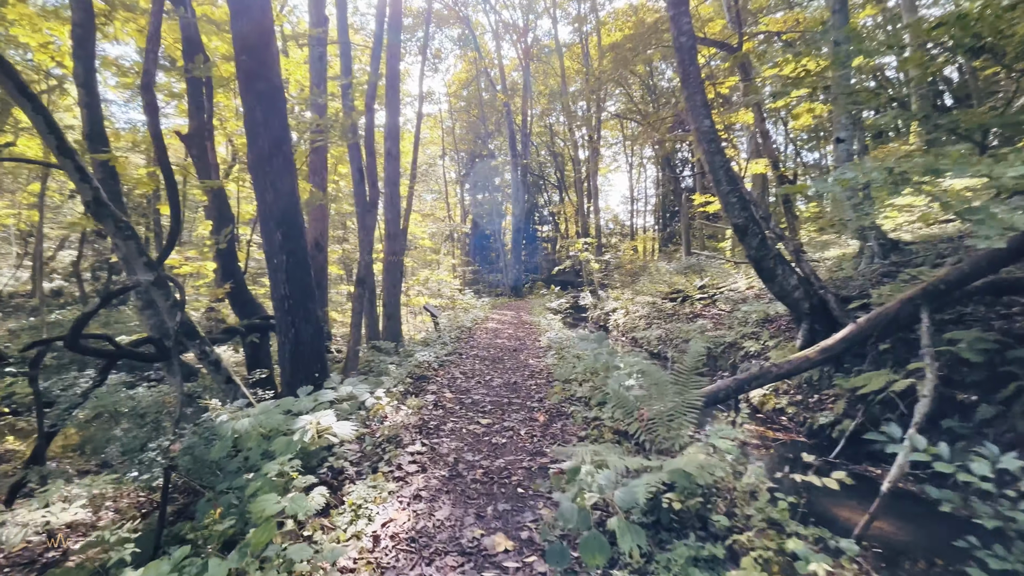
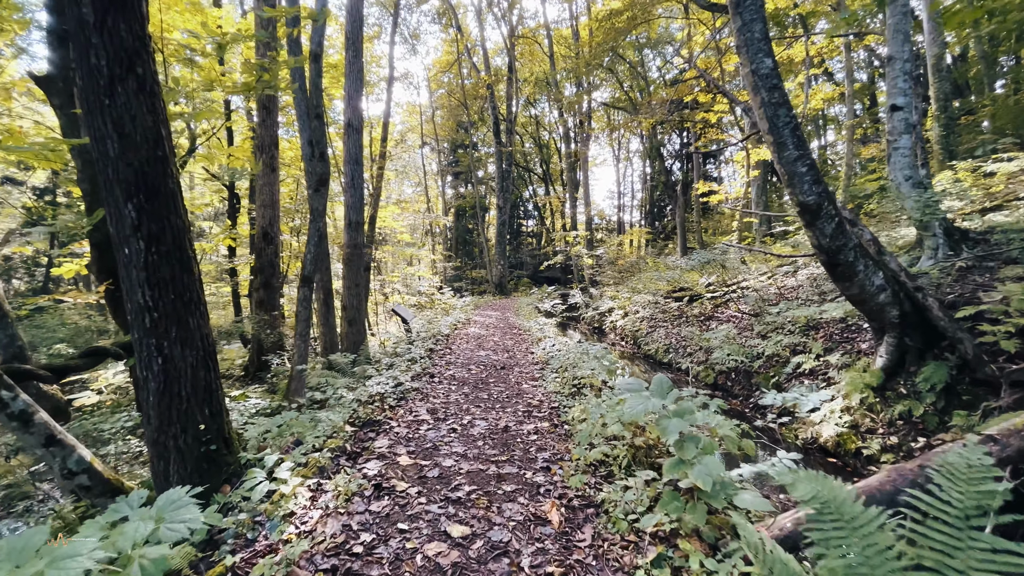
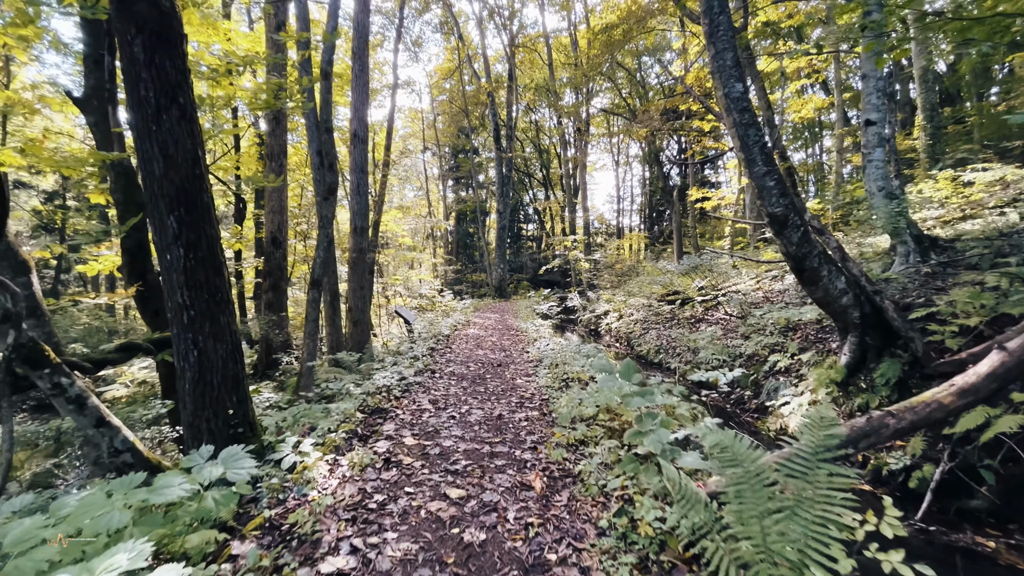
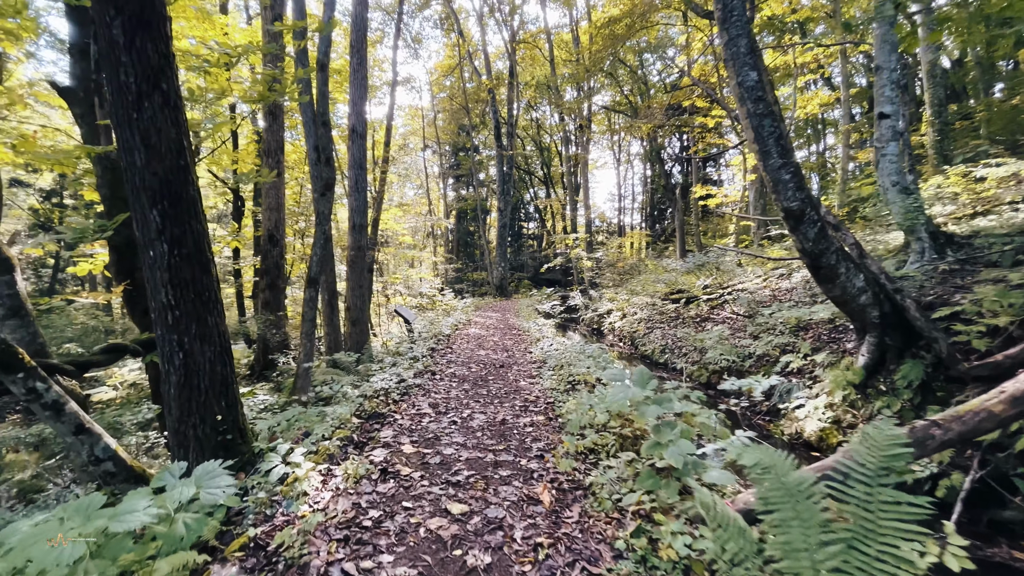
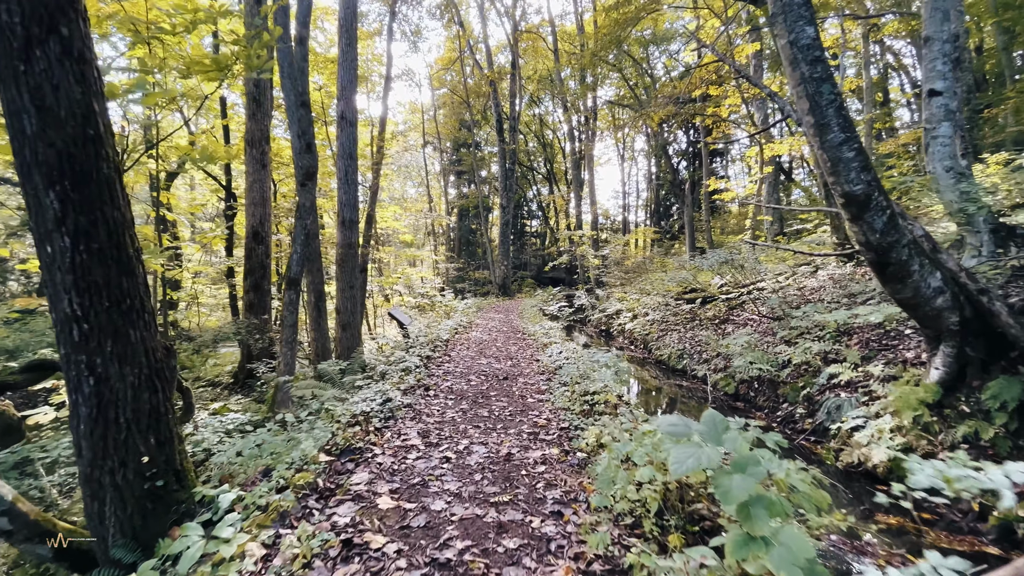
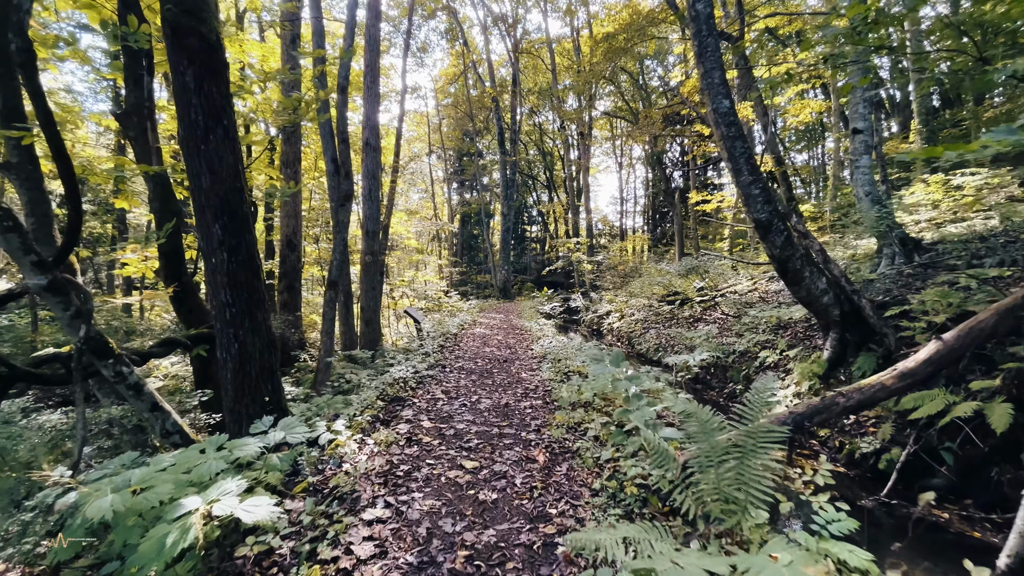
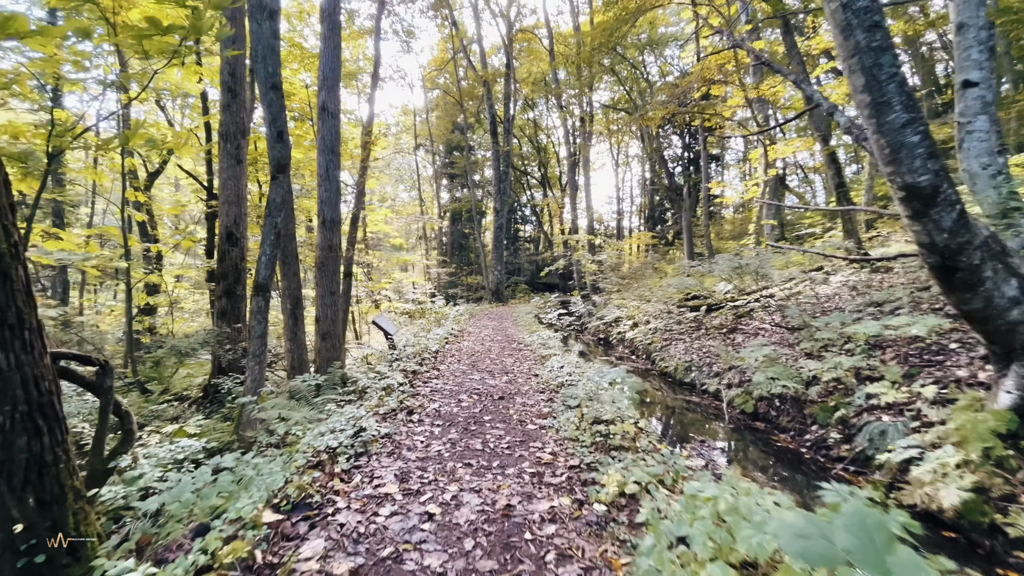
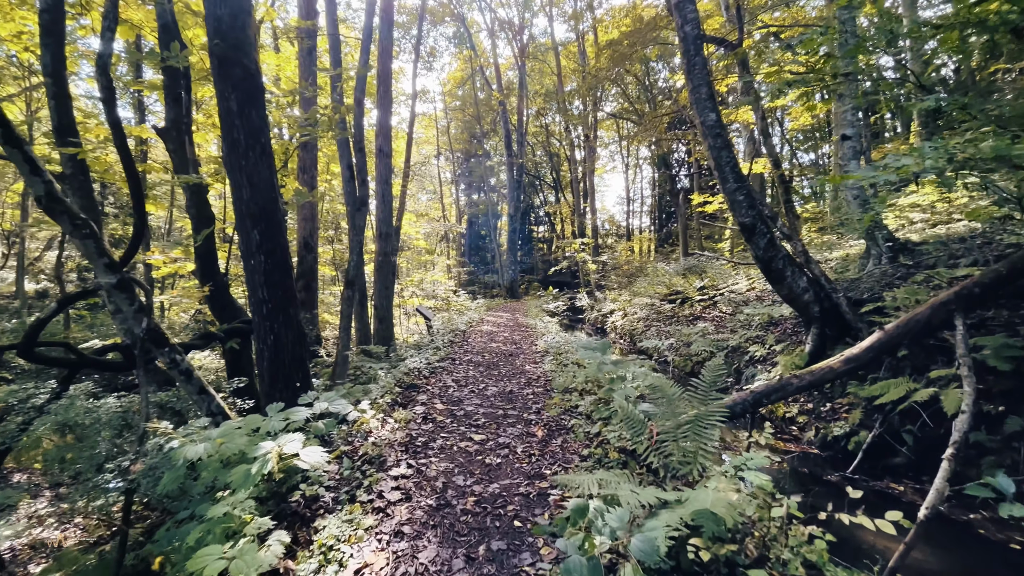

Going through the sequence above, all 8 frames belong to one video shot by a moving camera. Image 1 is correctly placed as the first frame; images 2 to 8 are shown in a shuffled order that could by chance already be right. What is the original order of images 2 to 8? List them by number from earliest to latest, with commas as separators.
8, 6, 3, 4, 2, 5, 7
